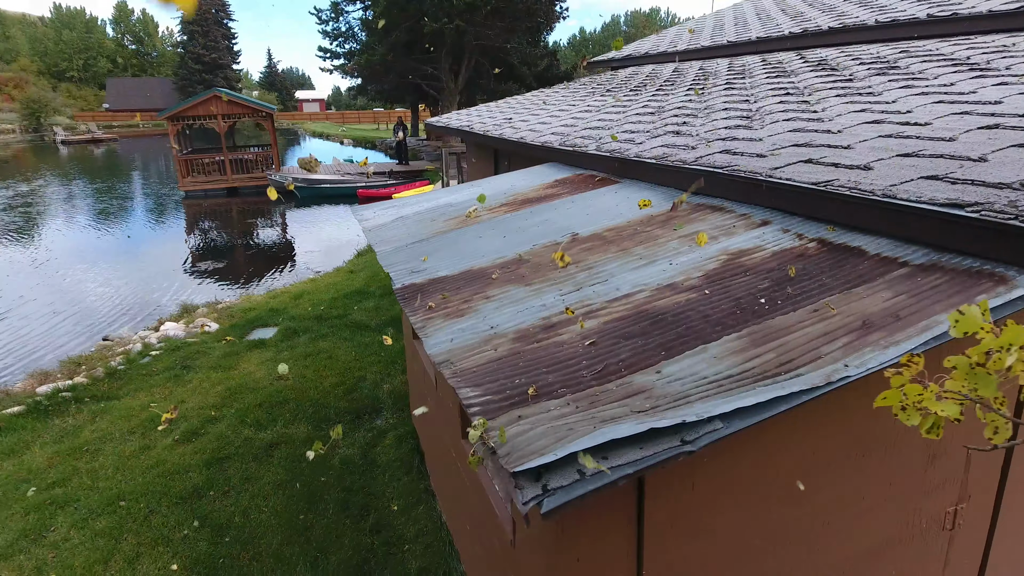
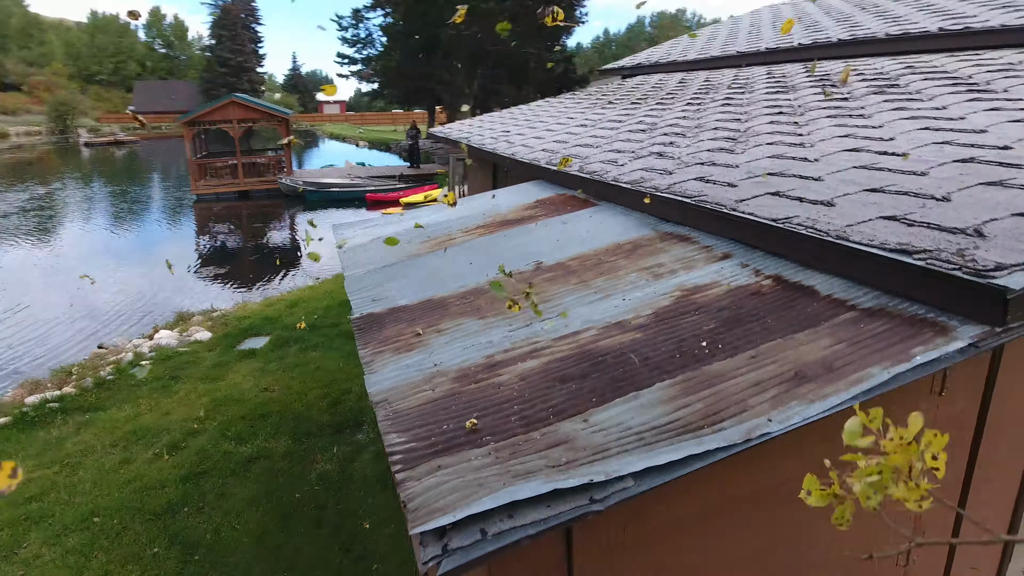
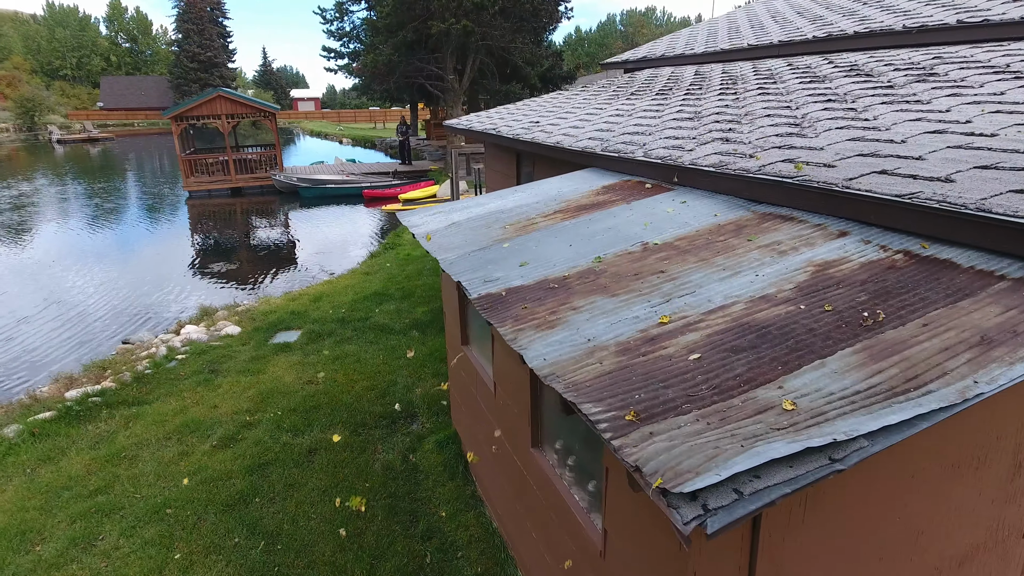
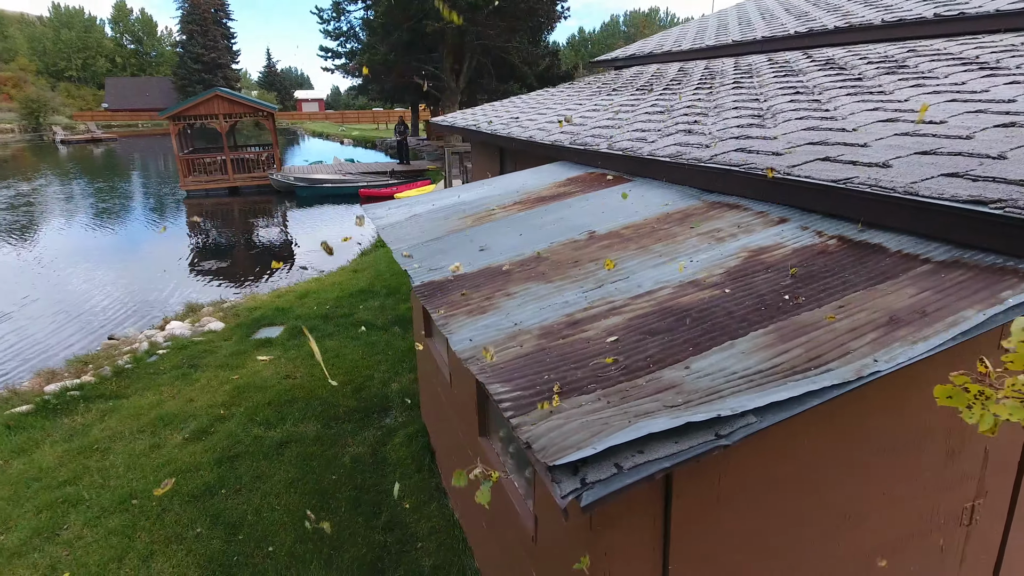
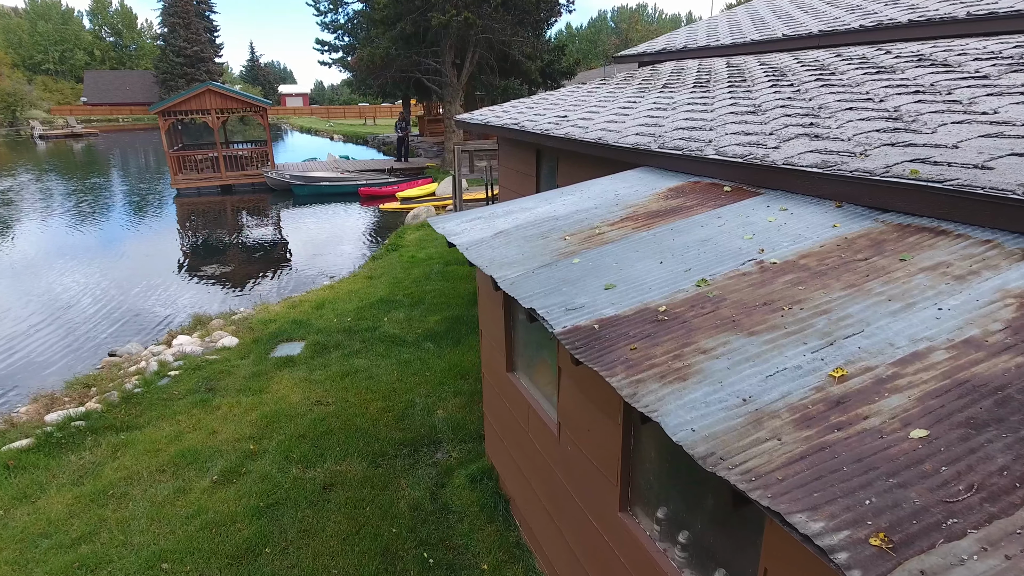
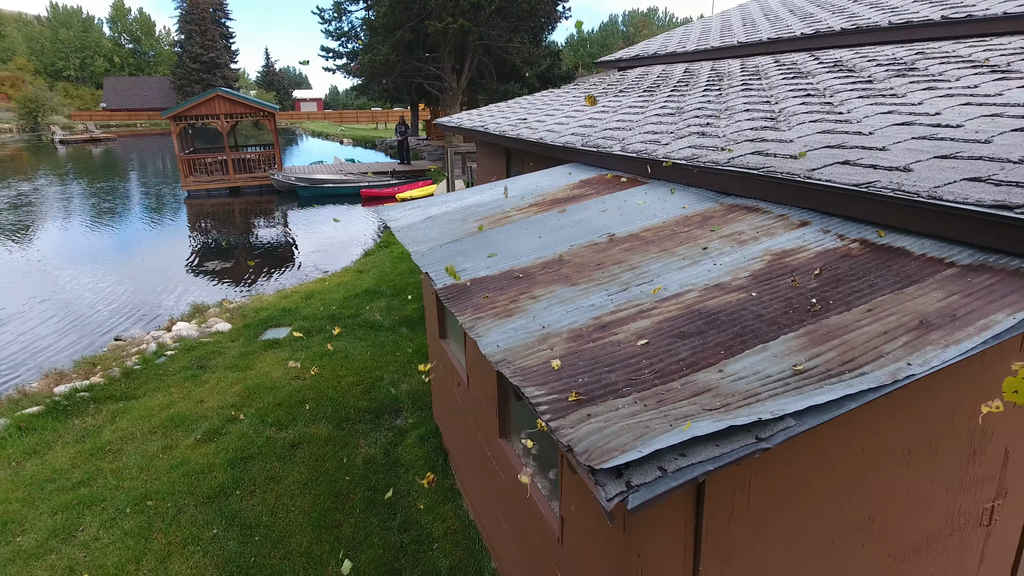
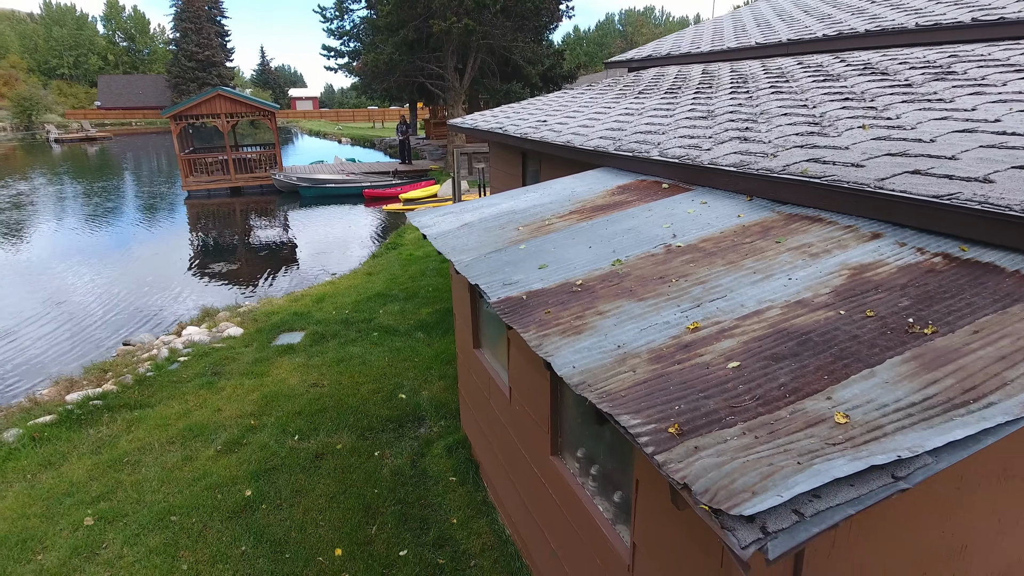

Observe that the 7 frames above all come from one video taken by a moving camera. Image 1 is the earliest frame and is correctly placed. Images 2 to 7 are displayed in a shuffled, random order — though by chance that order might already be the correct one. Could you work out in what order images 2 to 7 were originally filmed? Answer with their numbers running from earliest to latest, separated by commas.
3, 5, 7, 6, 2, 4
